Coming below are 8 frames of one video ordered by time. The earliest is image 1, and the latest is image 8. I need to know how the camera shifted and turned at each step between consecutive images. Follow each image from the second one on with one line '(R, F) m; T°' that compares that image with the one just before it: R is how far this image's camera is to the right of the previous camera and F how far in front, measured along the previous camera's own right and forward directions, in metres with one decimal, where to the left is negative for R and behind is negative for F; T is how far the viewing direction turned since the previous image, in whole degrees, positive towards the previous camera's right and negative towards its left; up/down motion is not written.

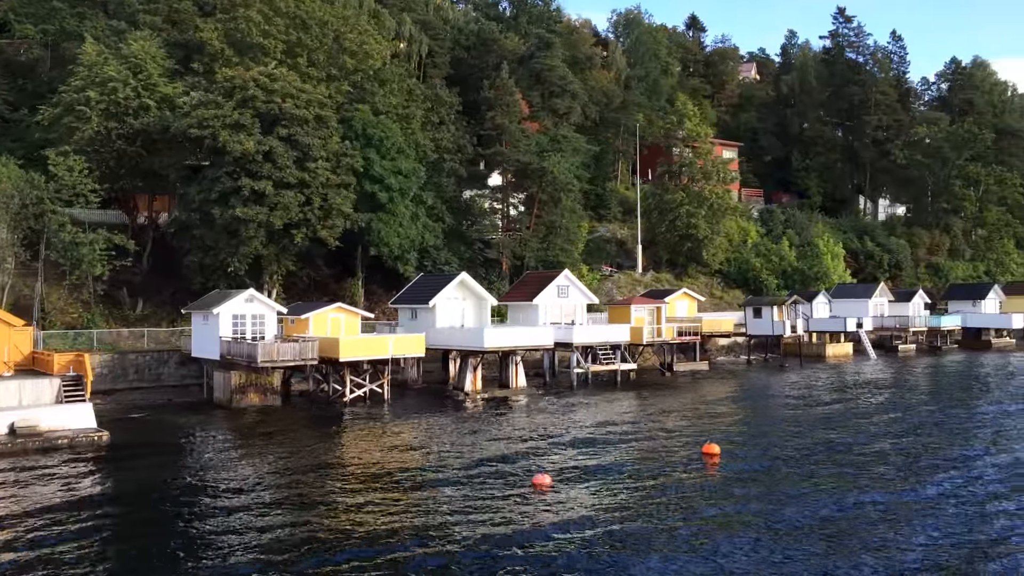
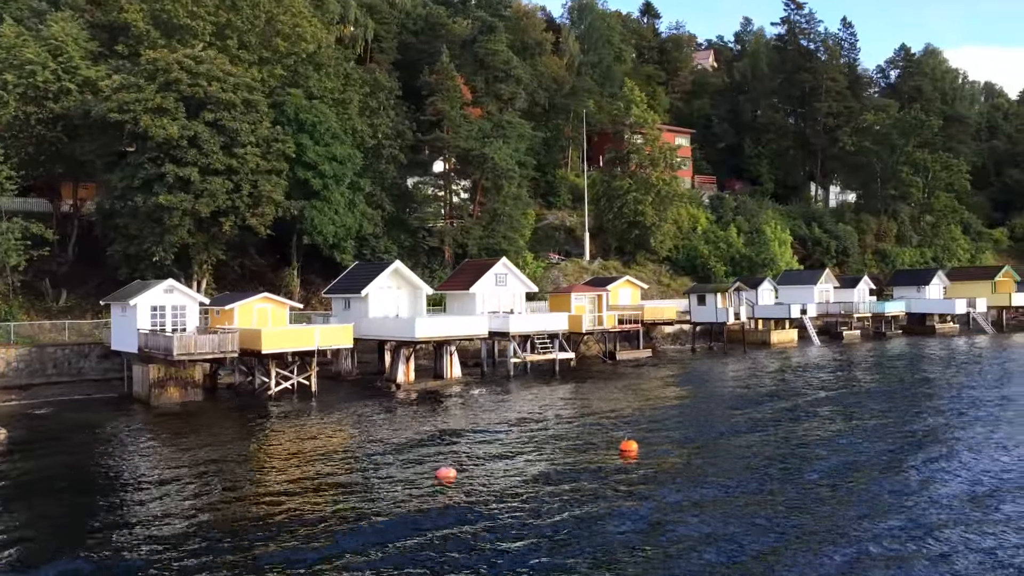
(+1.1, +0.6) m; +2°
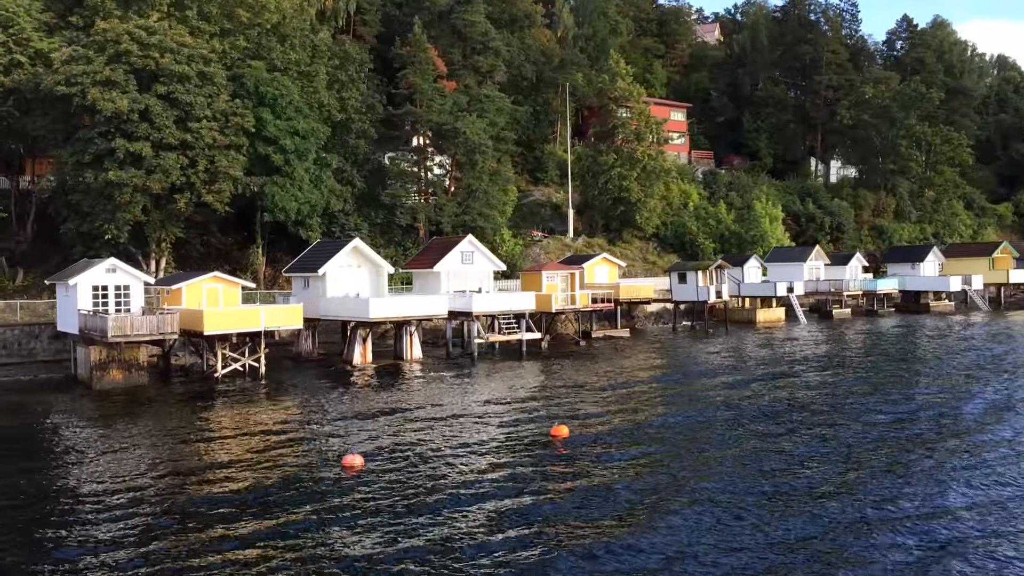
(+1.7, +1.1) m; -1°
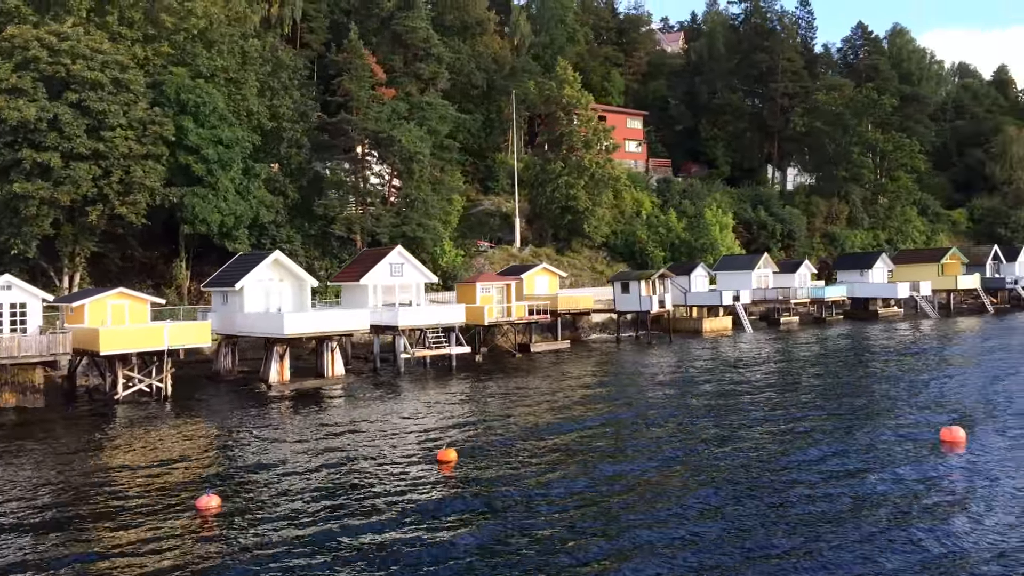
(+1.6, +0.9) m; +2°
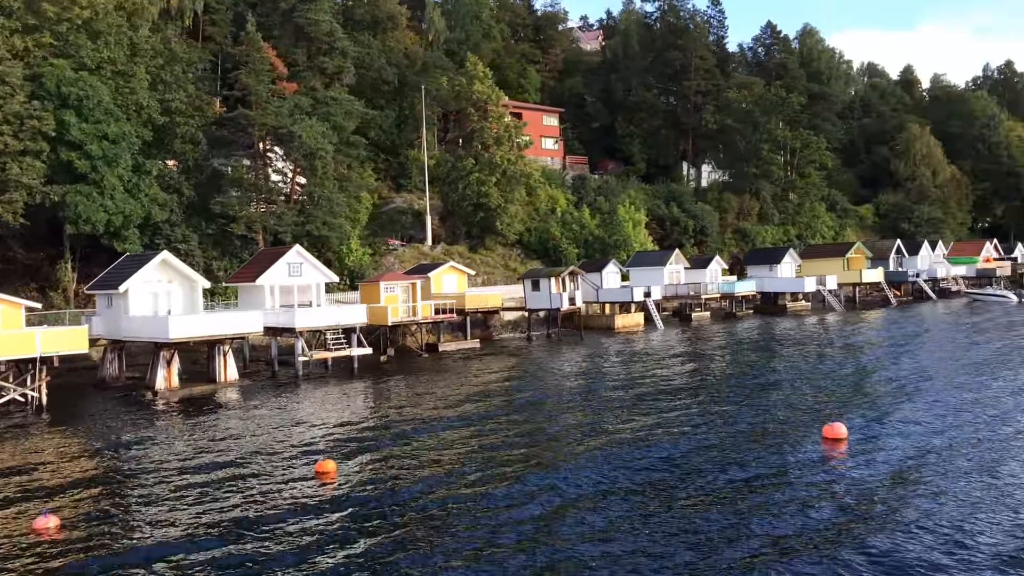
(+0.8, +0.6) m; +5°
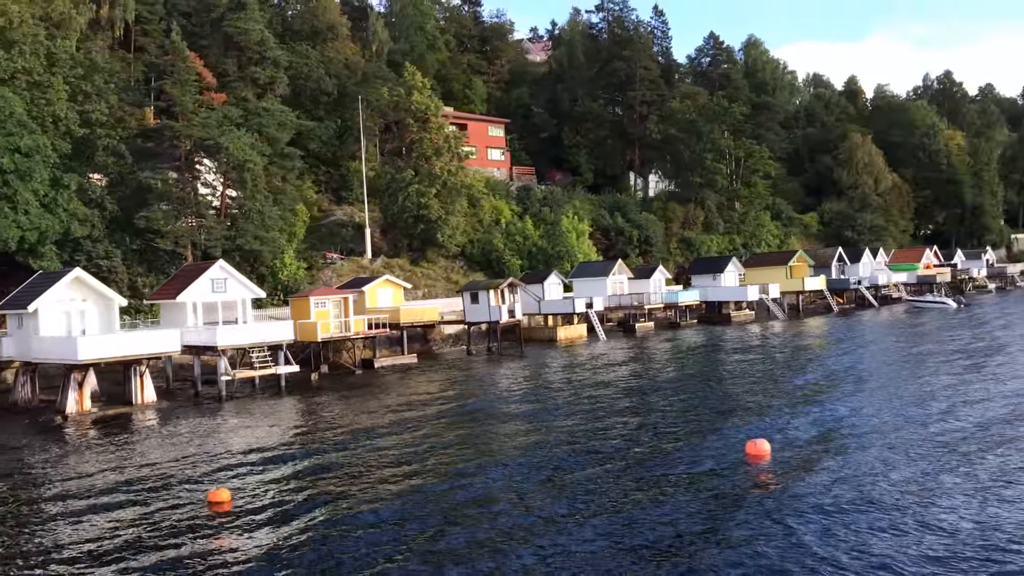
(+0.8, +0.6) m; +3°
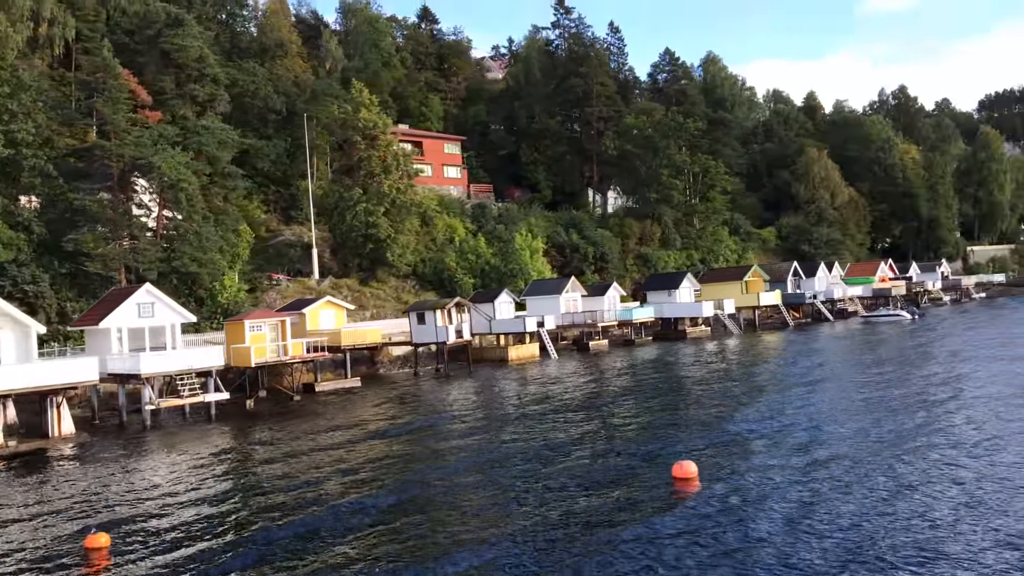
(+1.0, +0.8) m; +2°
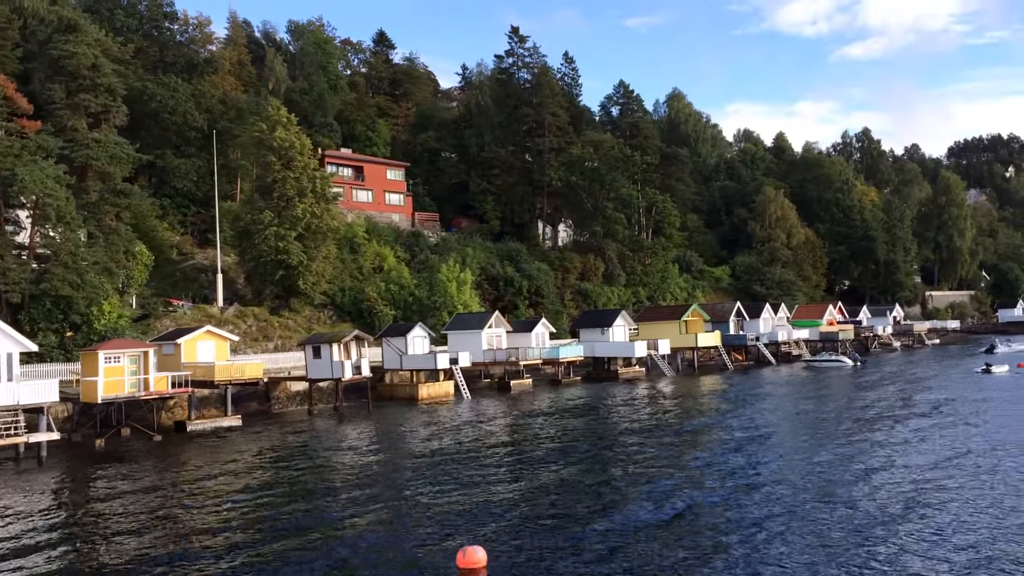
(+2.9, +2.6) m; +1°
